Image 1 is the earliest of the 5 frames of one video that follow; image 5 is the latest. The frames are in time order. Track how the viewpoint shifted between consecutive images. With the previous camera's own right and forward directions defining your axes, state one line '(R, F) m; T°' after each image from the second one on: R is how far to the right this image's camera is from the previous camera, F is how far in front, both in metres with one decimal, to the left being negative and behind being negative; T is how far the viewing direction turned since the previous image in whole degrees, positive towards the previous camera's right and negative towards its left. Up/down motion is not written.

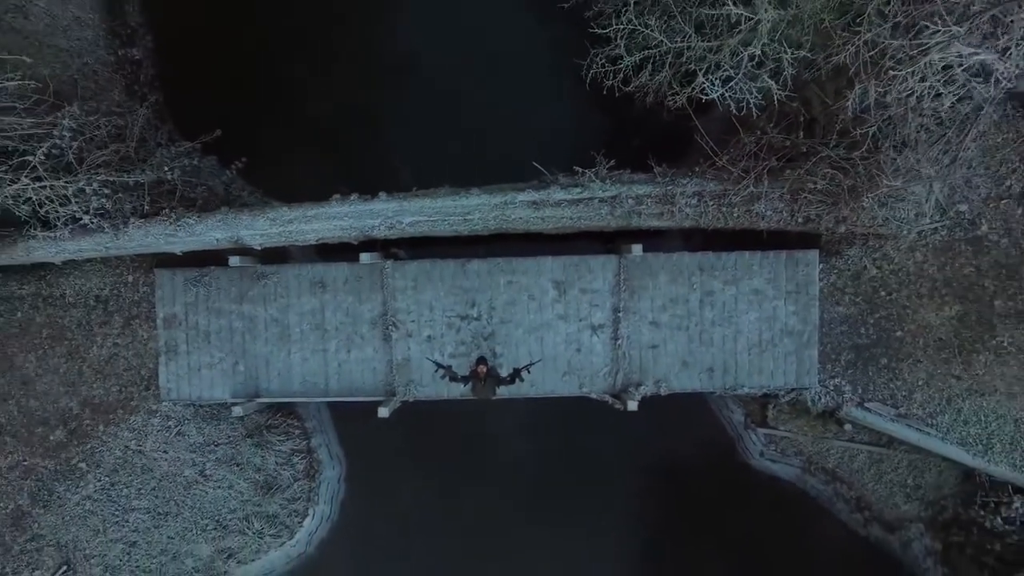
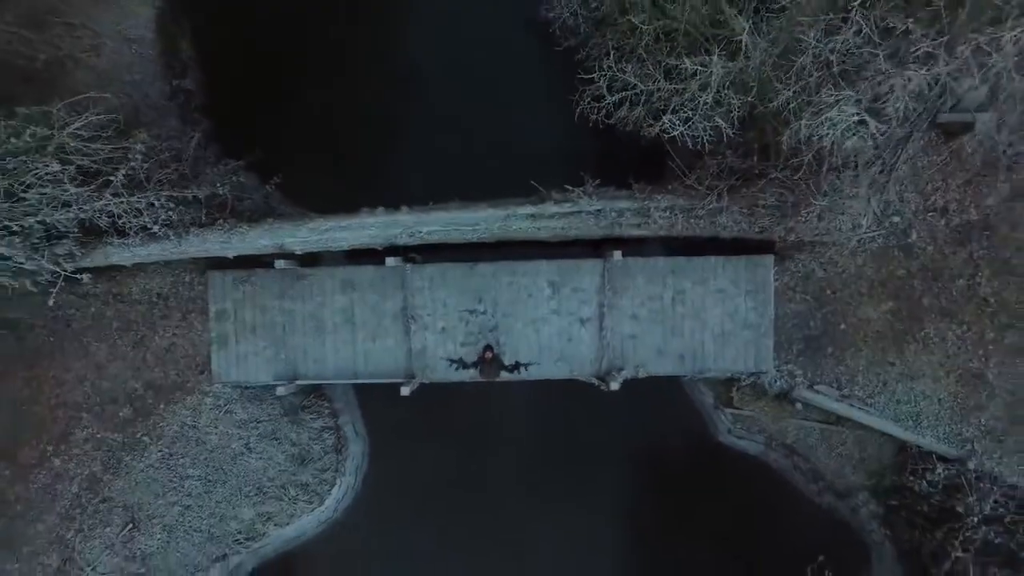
(0.0, -1.2) m; 0°
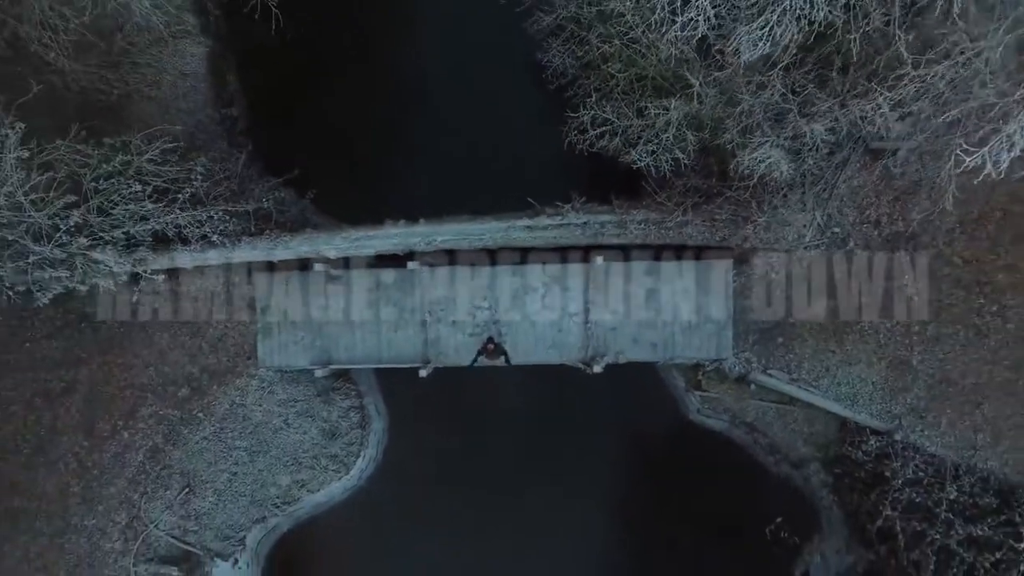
(0.0, -1.4) m; 0°
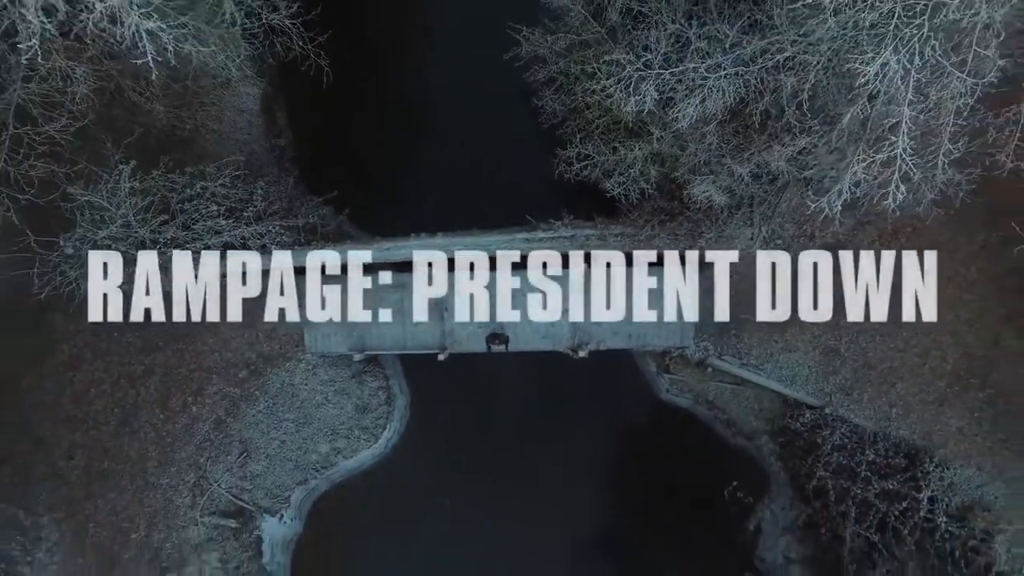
(0.0, -2.0) m; 0°
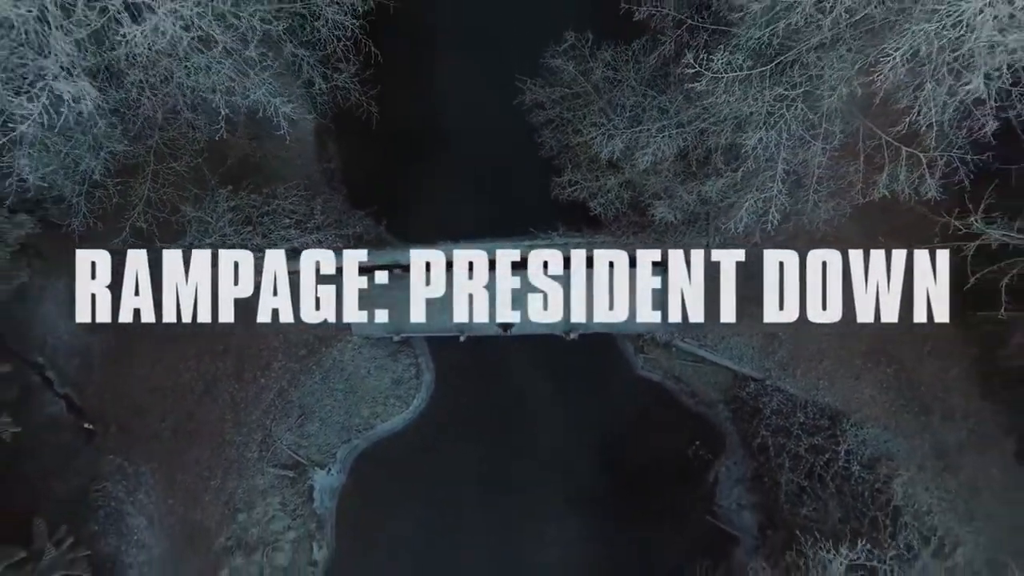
(-0.1, -2.9) m; 0°
